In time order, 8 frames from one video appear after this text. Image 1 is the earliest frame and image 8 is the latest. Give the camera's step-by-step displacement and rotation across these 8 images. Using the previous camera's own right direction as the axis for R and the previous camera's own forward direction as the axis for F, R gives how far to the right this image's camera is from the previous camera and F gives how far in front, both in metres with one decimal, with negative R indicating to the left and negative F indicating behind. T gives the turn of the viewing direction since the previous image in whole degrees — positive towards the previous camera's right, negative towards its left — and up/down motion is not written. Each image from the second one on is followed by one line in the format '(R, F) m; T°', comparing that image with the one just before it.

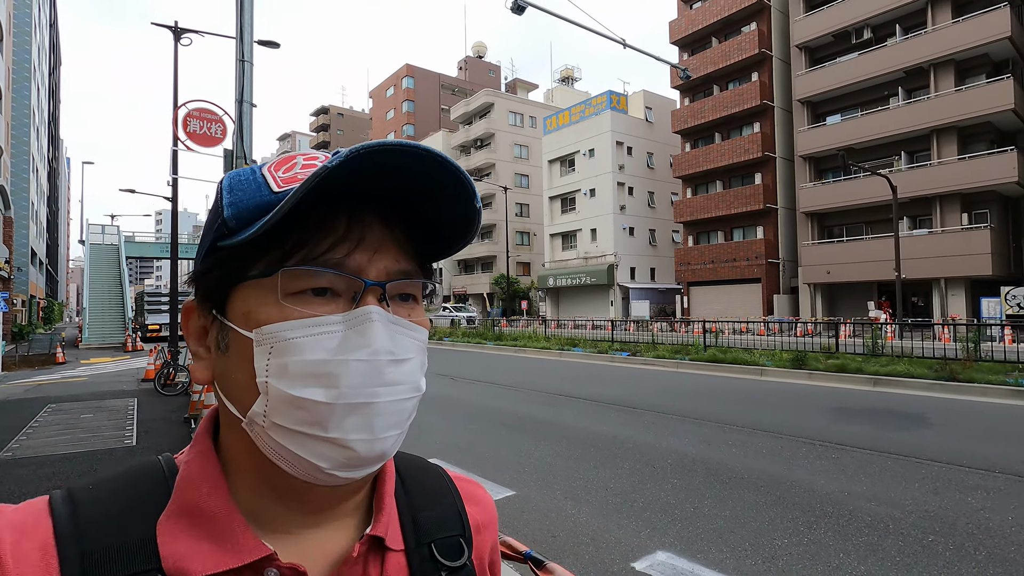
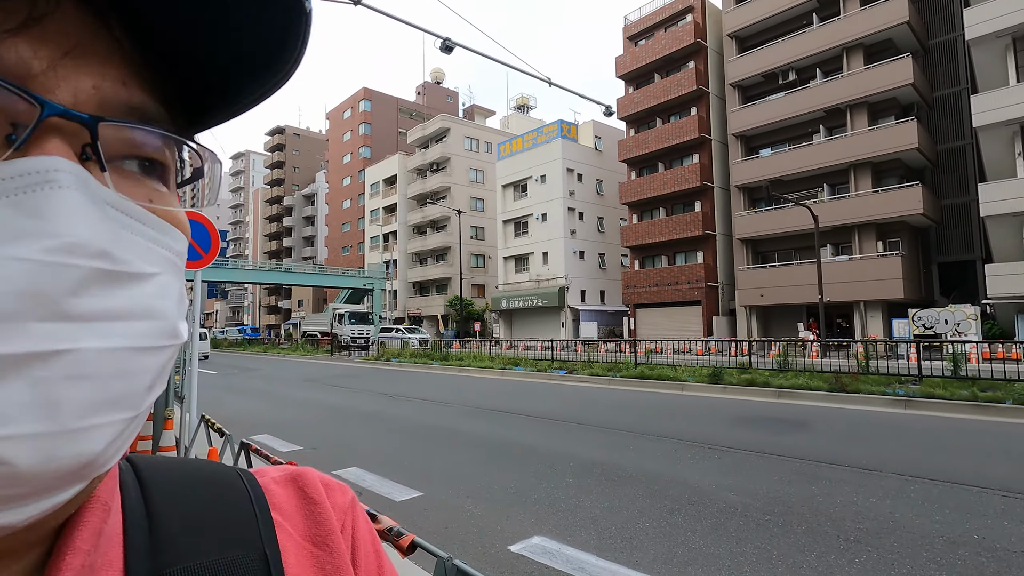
(+0.5, -0.5) m; +4°
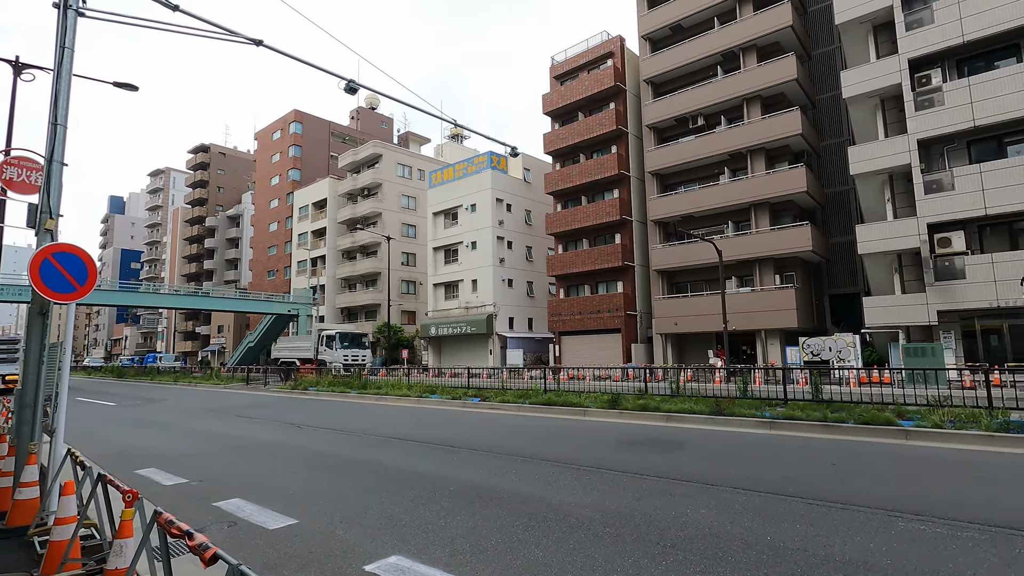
(+0.6, -0.5) m; +7°
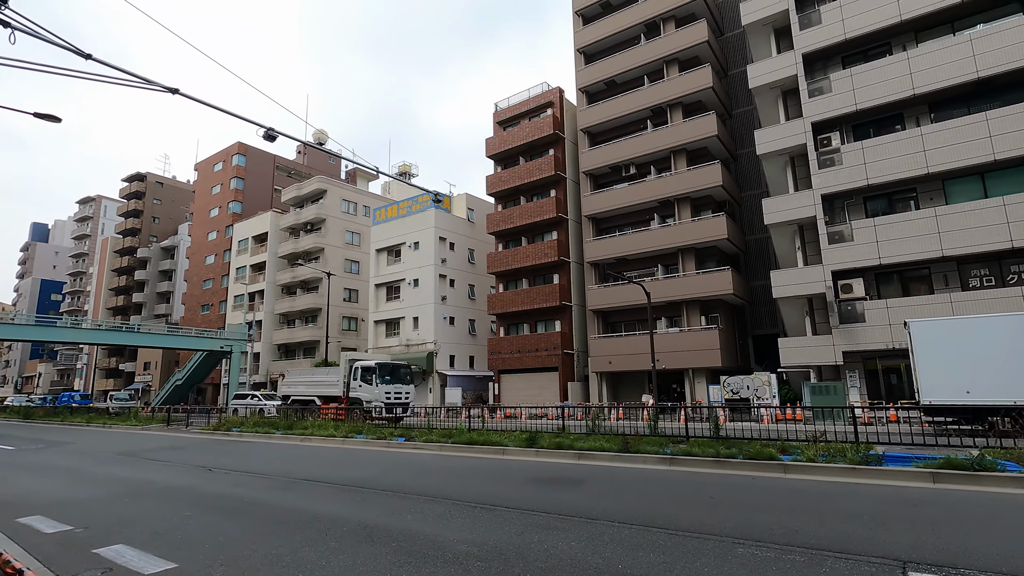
(+0.7, -0.5) m; +5°
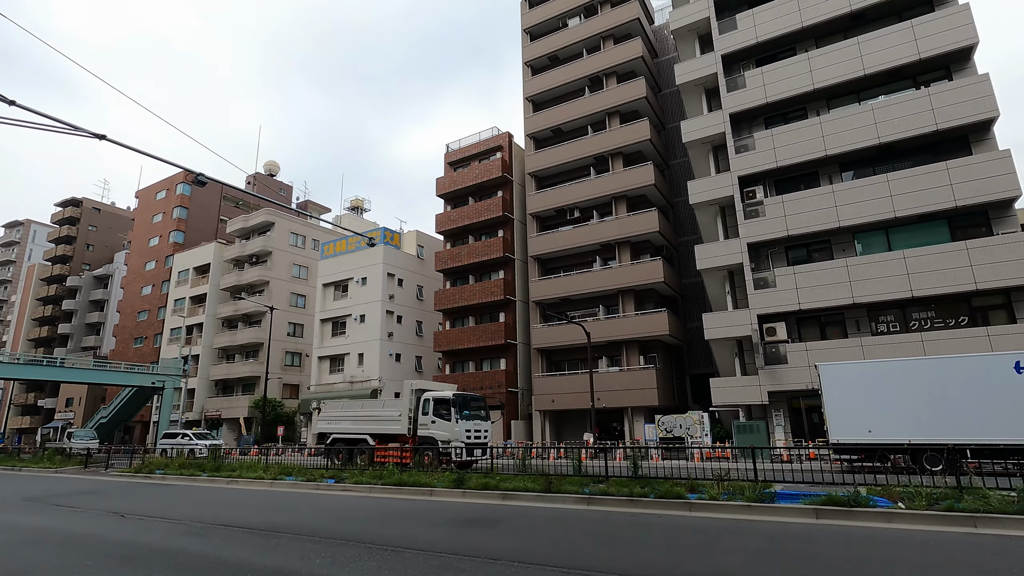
(+0.5, -0.5) m; +5°
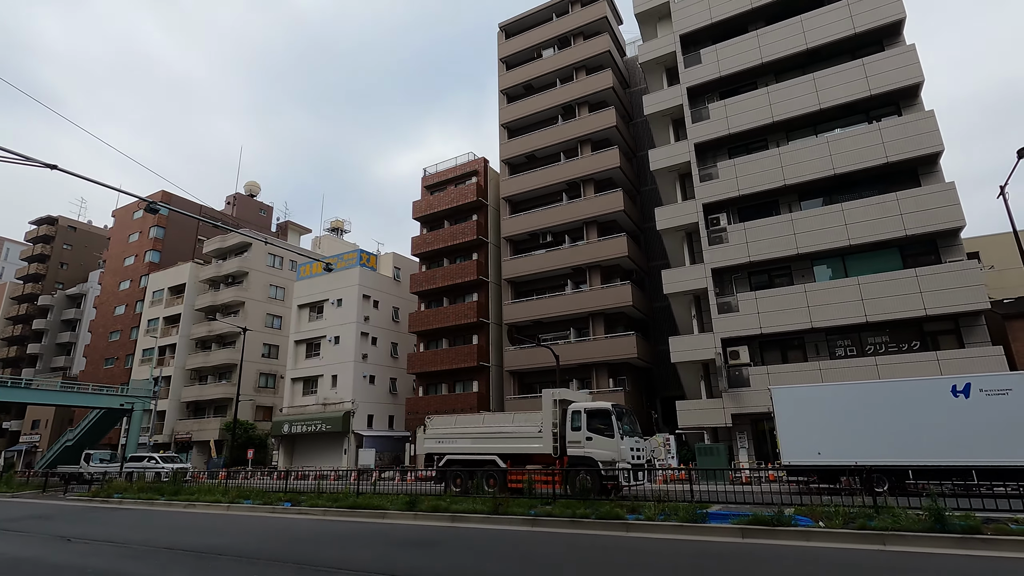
(+0.8, -0.4) m; +2°
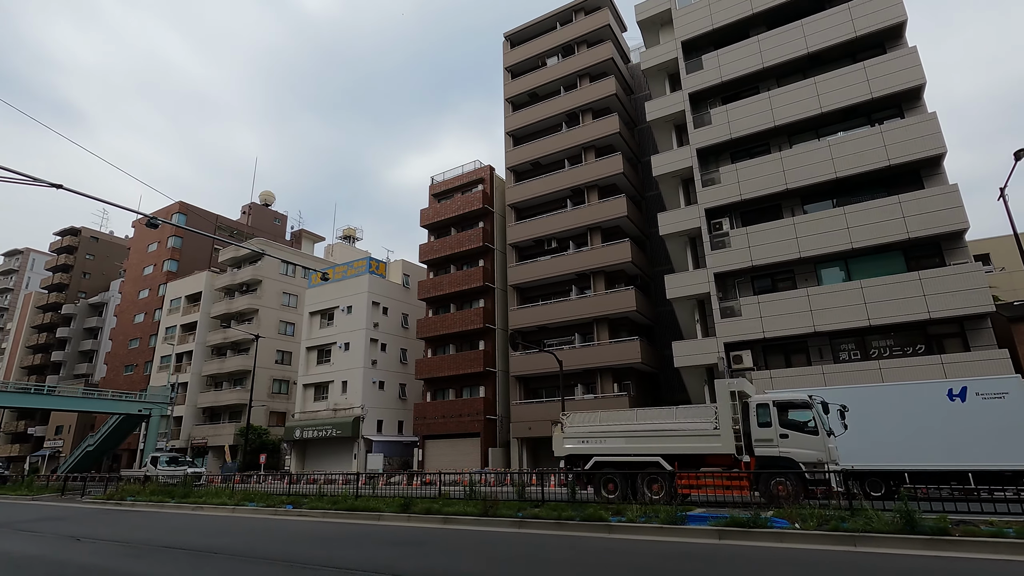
(+0.6, -0.3) m; -2°
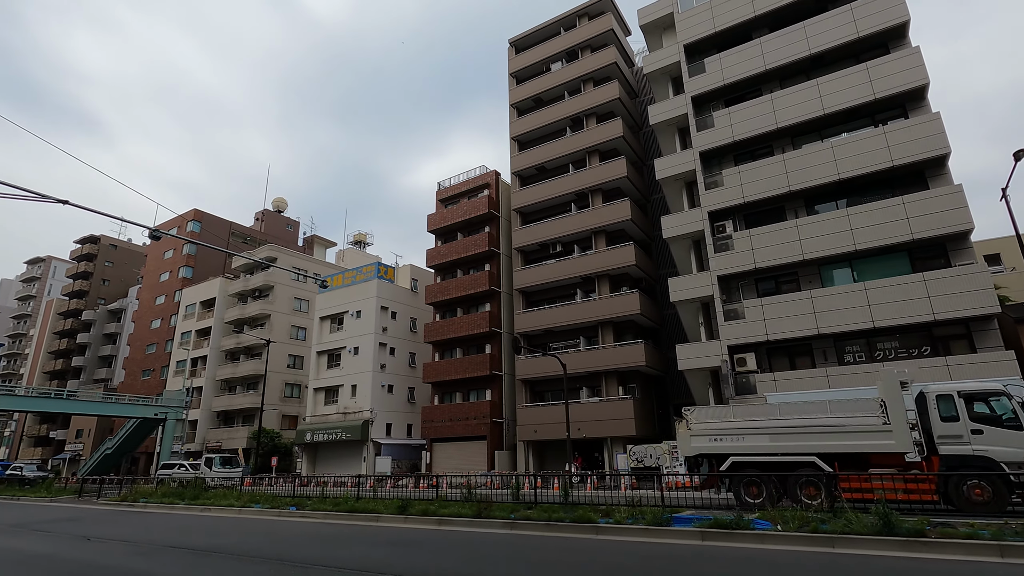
(+0.5, -0.3) m; -1°
